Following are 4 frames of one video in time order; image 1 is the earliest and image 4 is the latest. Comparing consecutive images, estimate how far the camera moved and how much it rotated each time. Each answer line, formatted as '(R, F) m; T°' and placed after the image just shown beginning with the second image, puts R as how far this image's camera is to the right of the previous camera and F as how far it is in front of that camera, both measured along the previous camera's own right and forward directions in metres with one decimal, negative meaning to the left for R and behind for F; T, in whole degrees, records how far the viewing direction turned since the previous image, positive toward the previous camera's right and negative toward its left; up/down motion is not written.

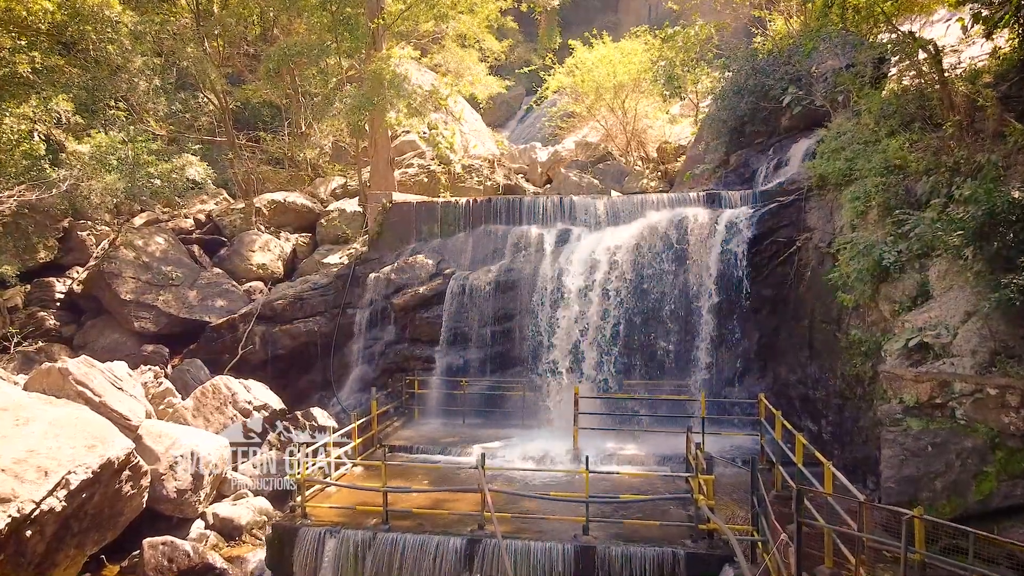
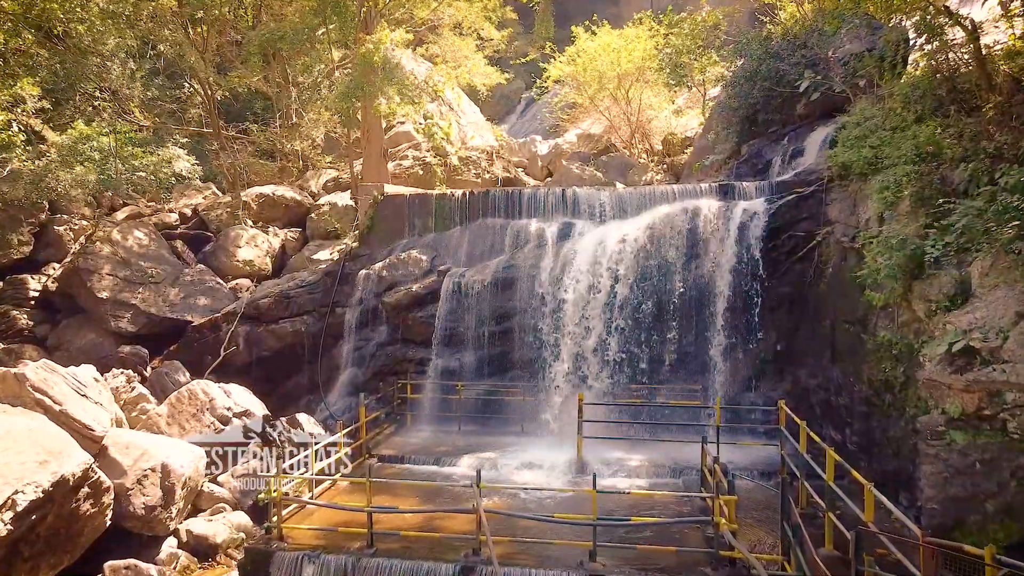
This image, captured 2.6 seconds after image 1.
(0.0, +0.7) m; 0°
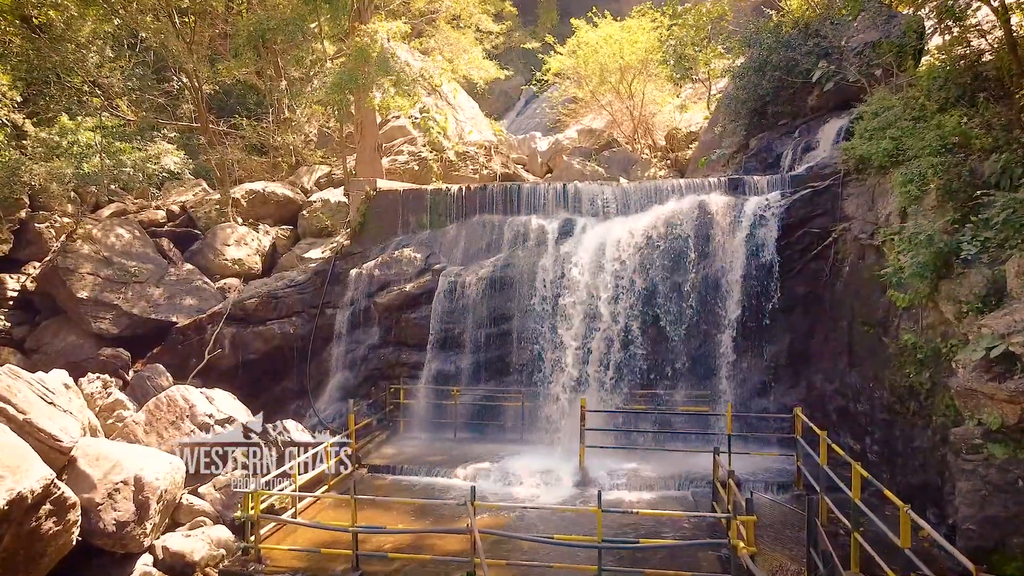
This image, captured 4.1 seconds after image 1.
(0.0, +0.6) m; 0°
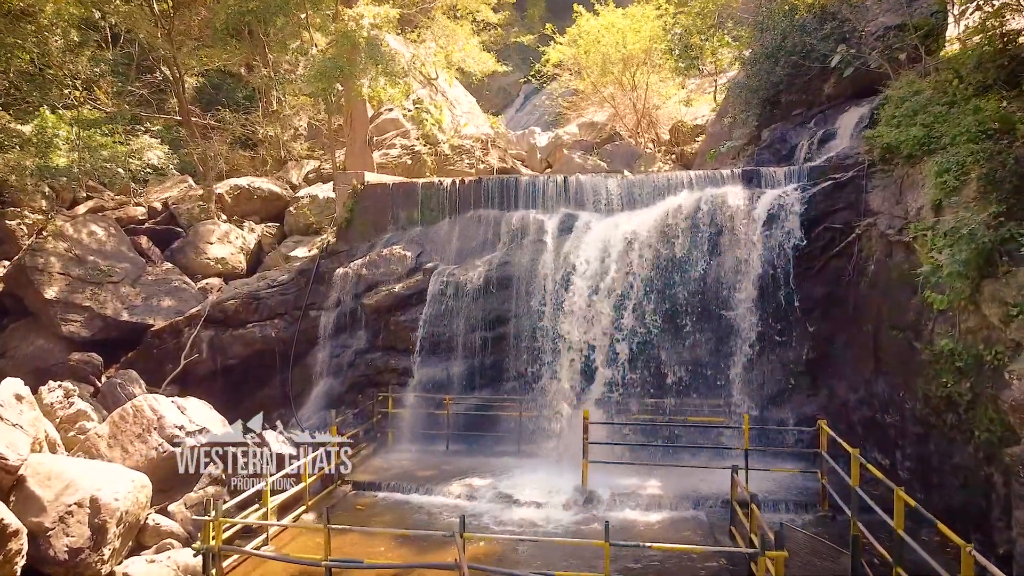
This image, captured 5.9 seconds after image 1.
(0.0, +0.7) m; 0°
